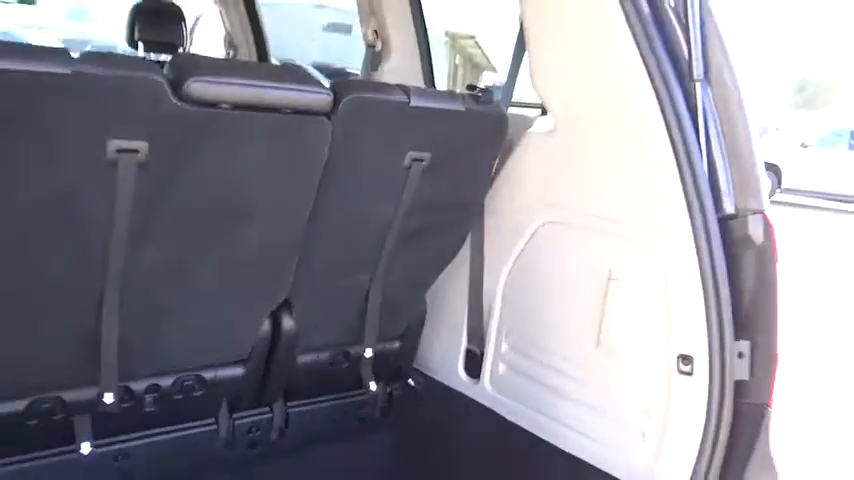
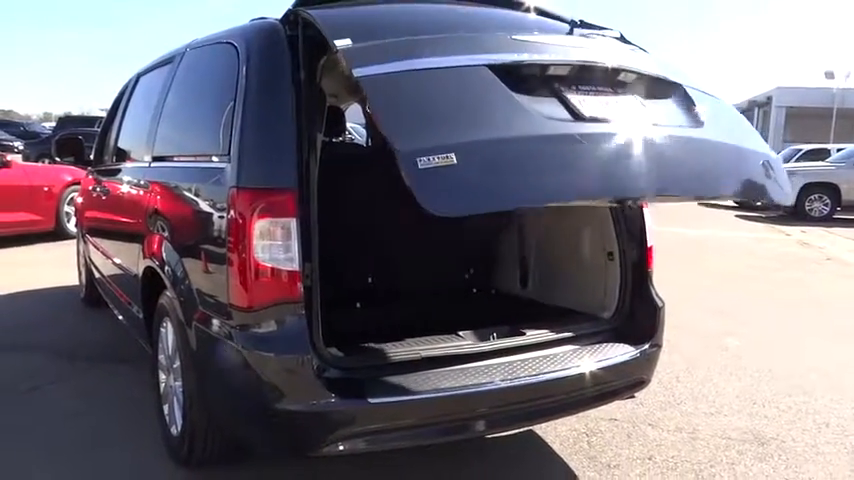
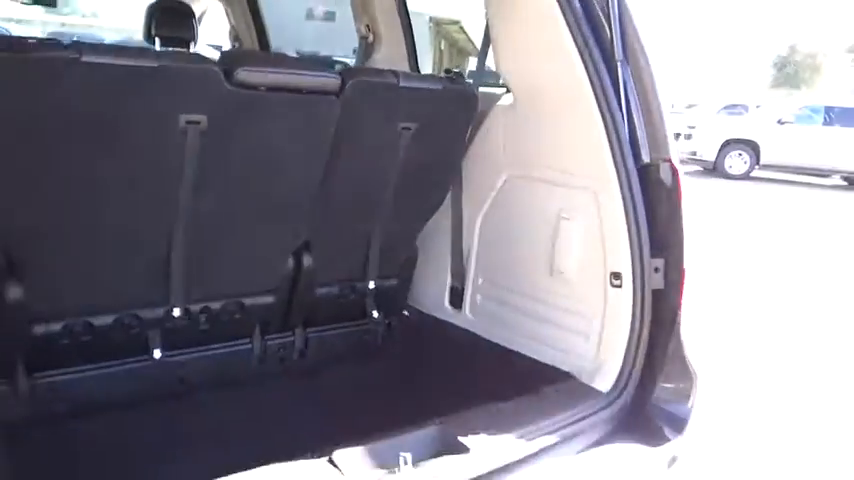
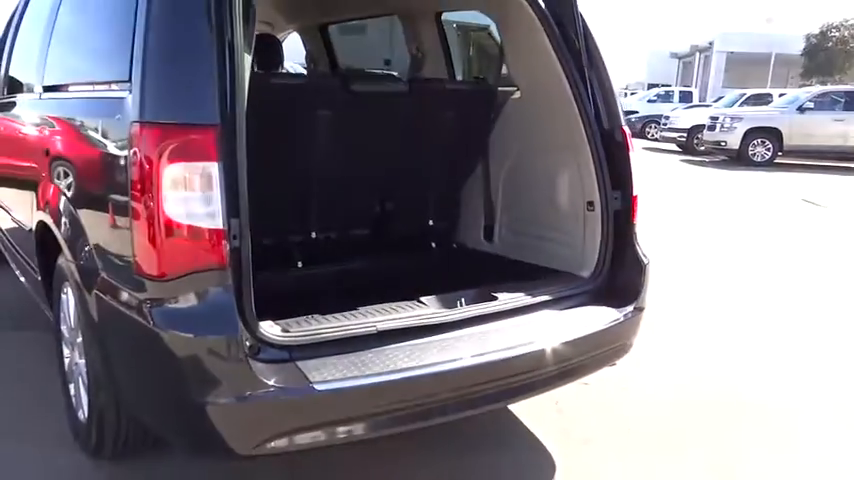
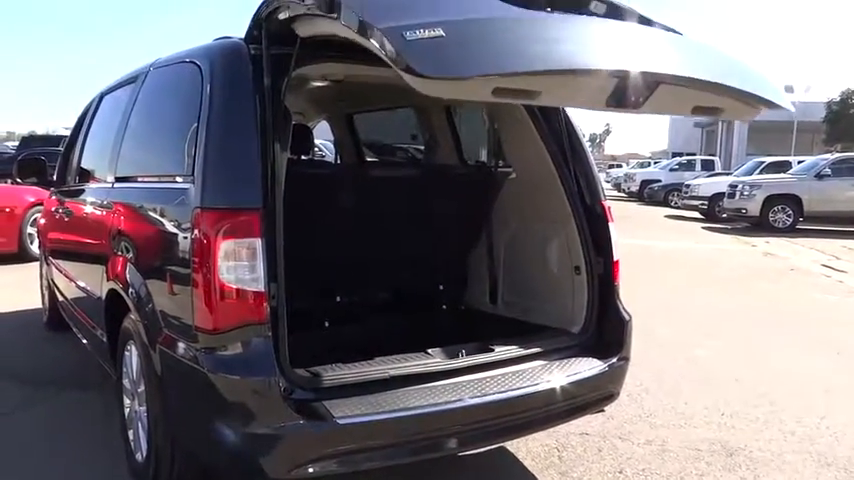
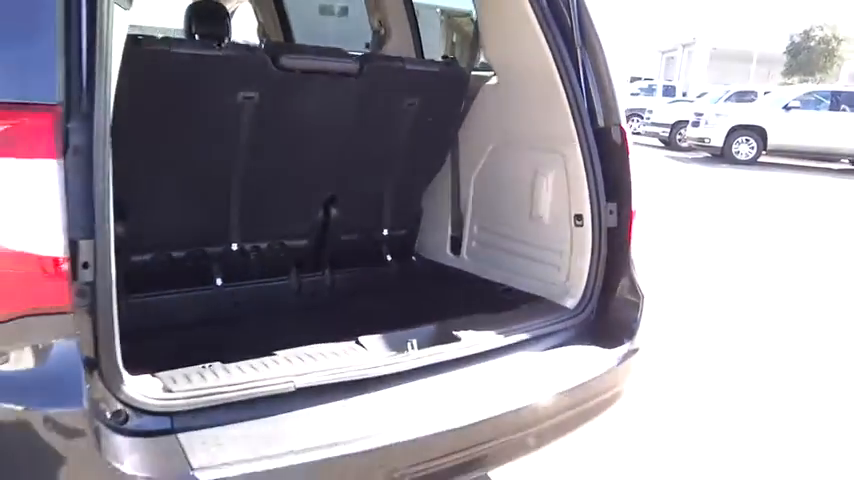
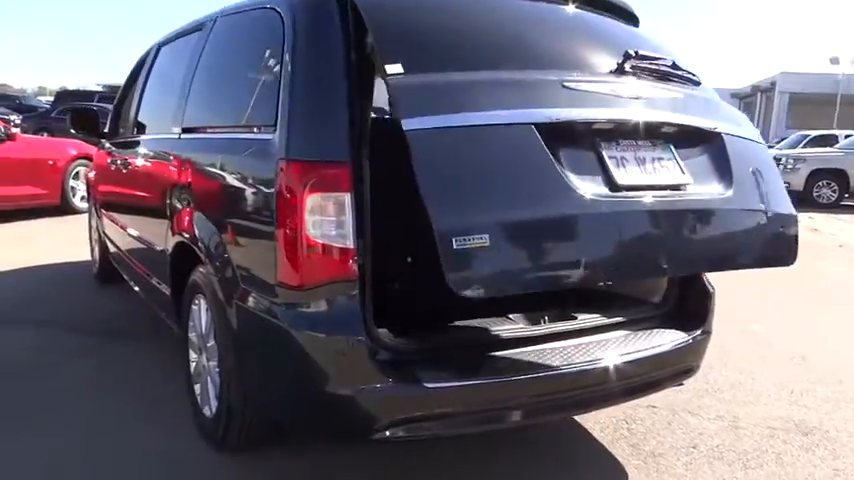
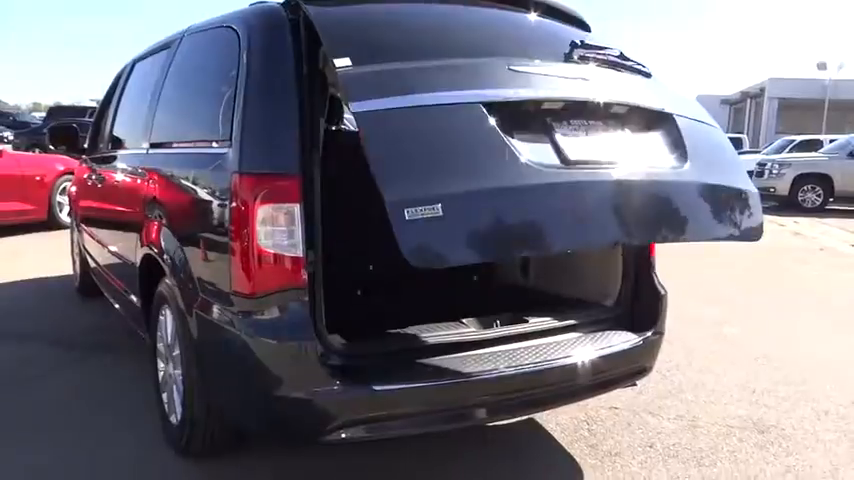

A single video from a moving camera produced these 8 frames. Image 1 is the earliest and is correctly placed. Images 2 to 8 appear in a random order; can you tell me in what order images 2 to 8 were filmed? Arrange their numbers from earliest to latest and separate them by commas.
3, 6, 4, 5, 2, 8, 7
